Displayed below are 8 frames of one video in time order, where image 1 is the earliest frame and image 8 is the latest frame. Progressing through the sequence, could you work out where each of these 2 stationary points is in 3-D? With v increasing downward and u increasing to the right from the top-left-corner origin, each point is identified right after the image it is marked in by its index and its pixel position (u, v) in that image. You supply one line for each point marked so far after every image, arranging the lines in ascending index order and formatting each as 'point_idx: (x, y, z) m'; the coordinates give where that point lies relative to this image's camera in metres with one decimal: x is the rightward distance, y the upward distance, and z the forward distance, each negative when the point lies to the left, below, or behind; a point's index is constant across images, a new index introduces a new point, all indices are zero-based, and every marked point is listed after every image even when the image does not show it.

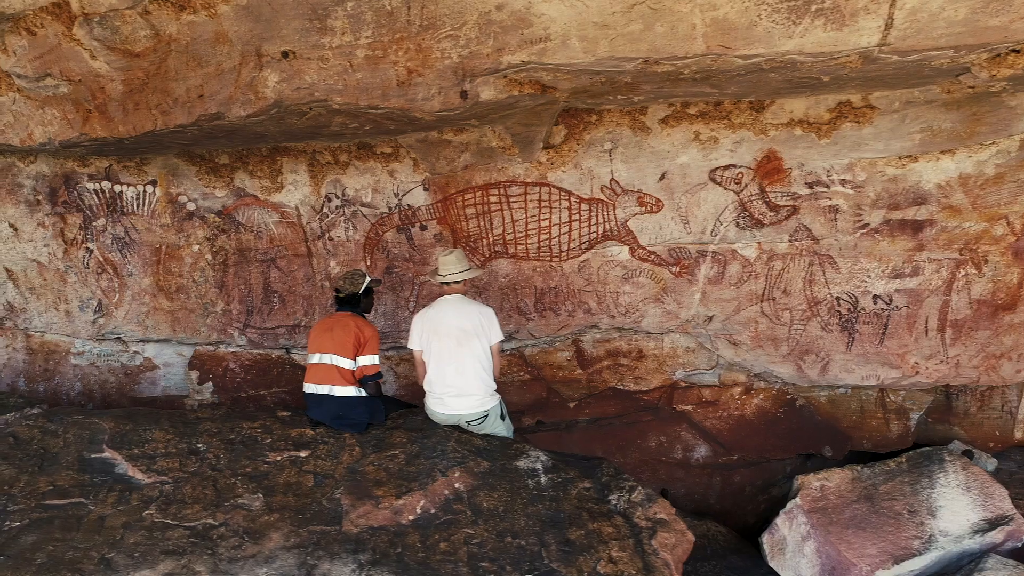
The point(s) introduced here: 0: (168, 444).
0: (-1.7, -0.8, +2.5) m
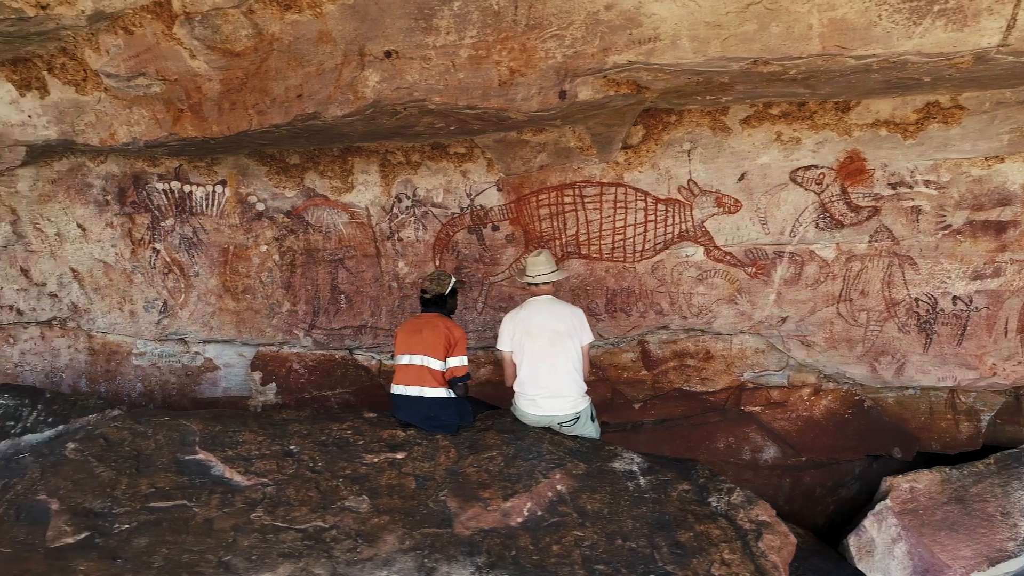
0: (-1.2, -0.8, +2.5) m
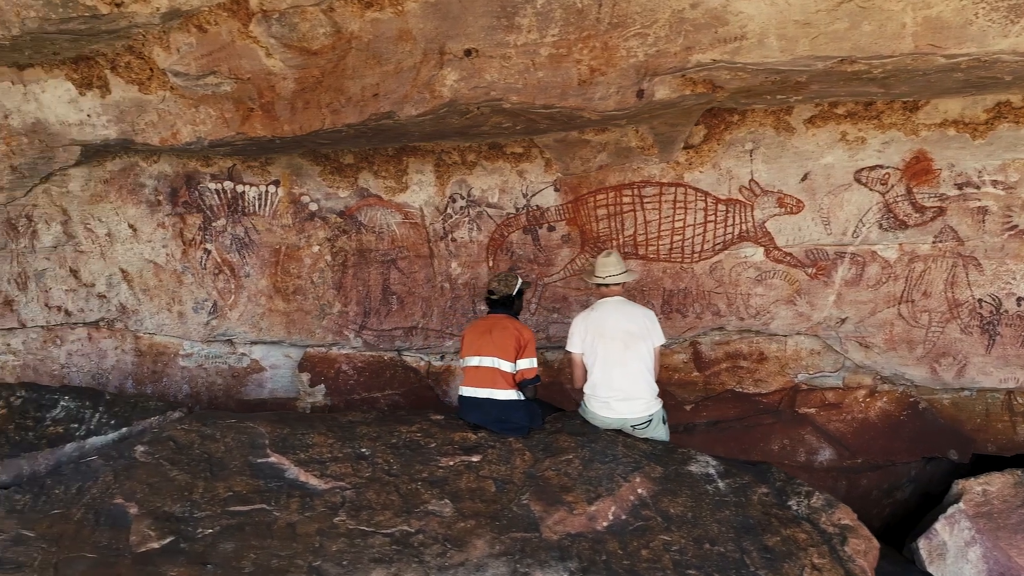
0: (-0.9, -0.8, +2.5) m
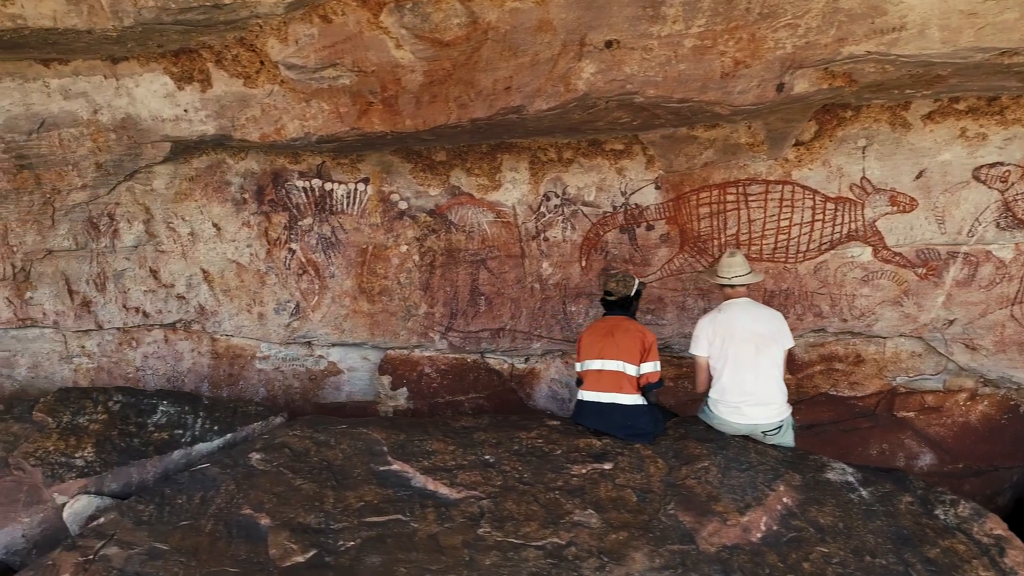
0: (-0.3, -0.8, +2.4) m
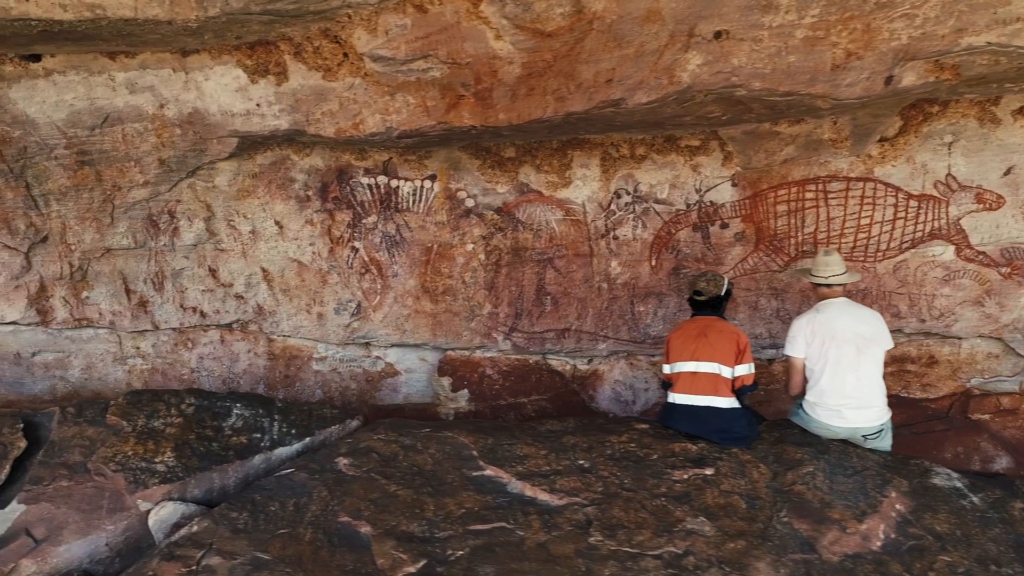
0: (+0.2, -0.8, +2.3) m
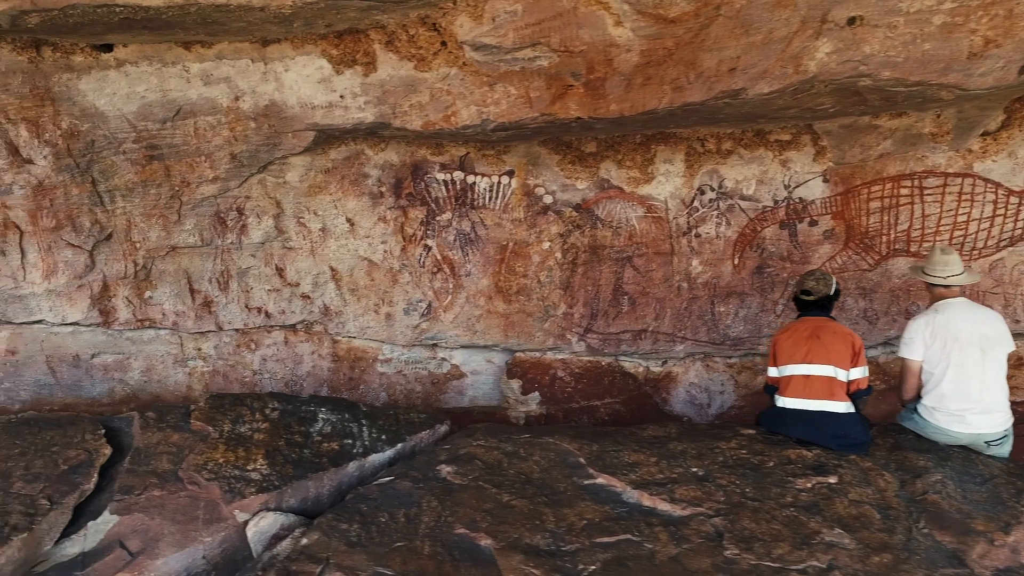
0: (+0.7, -0.8, +2.2) m
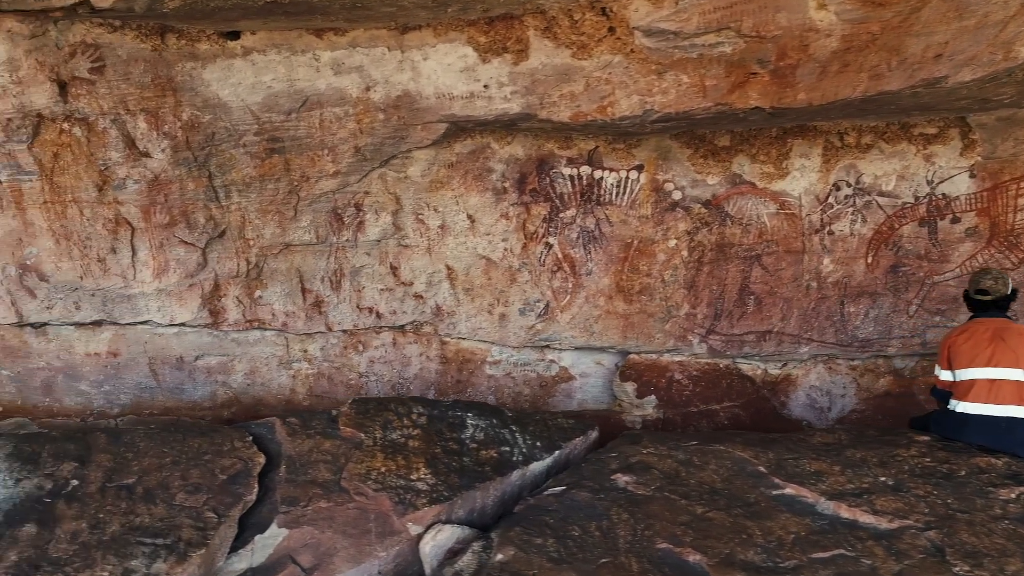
0: (+1.4, -0.8, +2.1) m
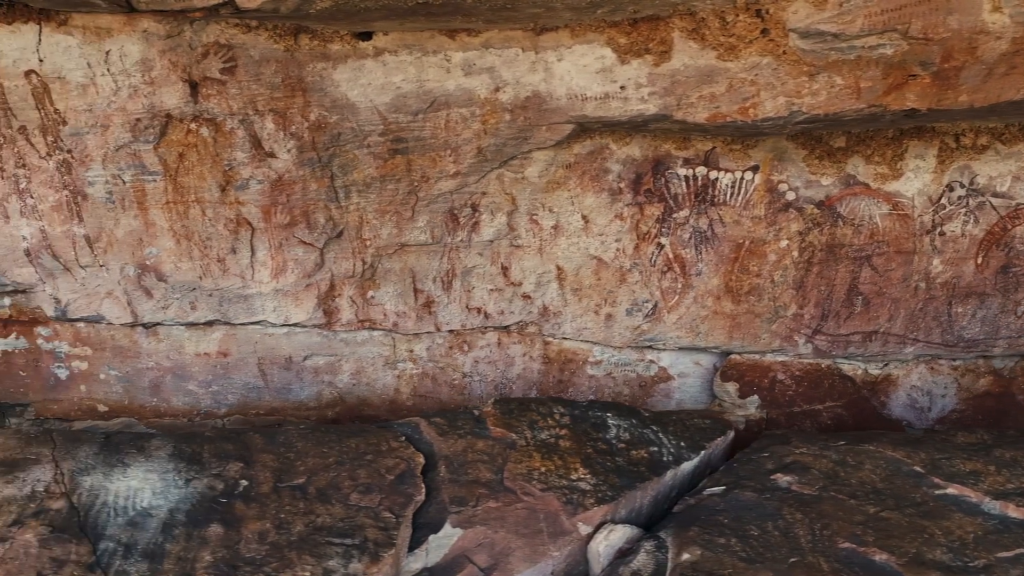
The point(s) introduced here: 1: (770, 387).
0: (+2.1, -0.8, +2.1) m
1: (+1.7, -0.6, +3.2) m
